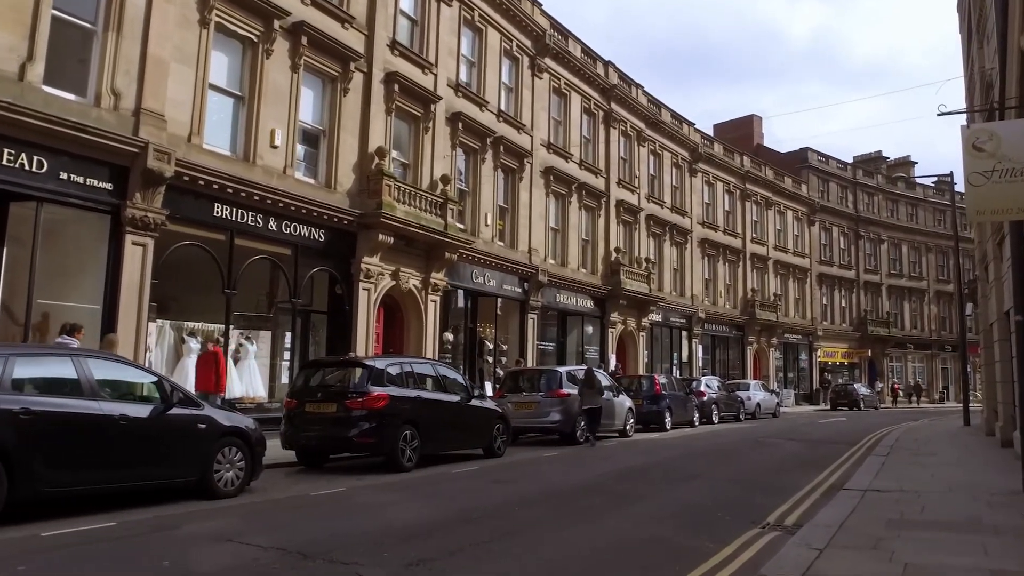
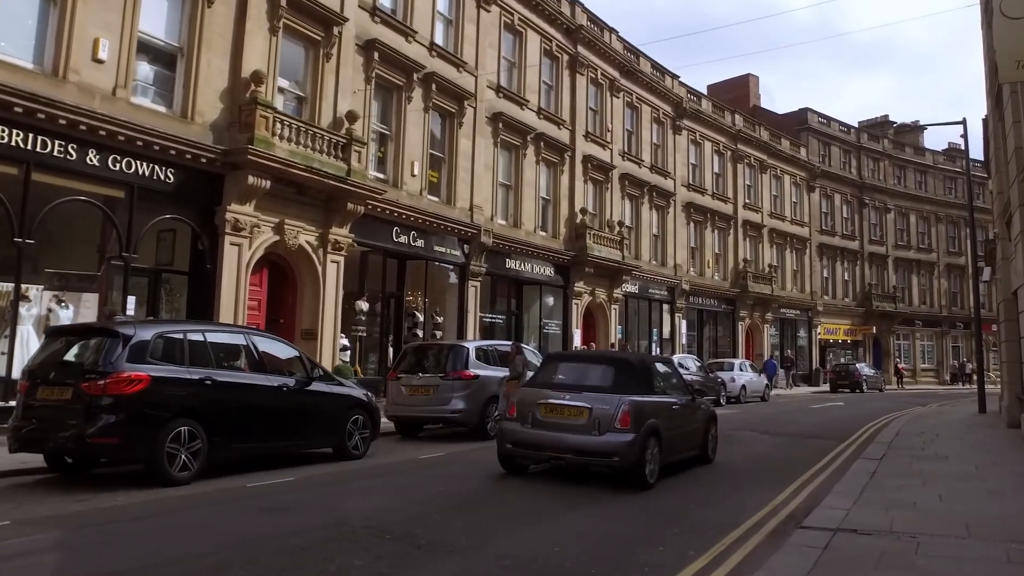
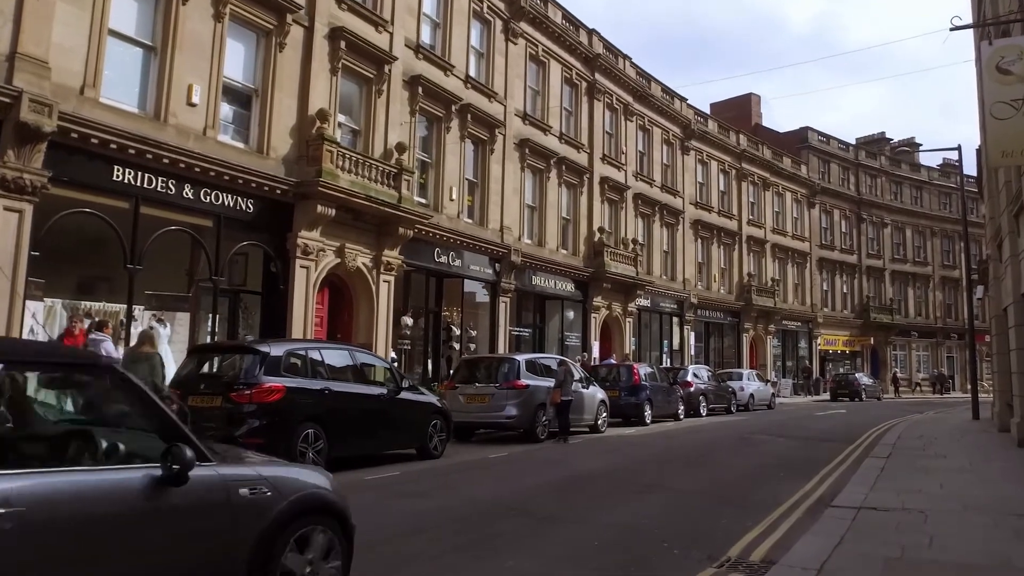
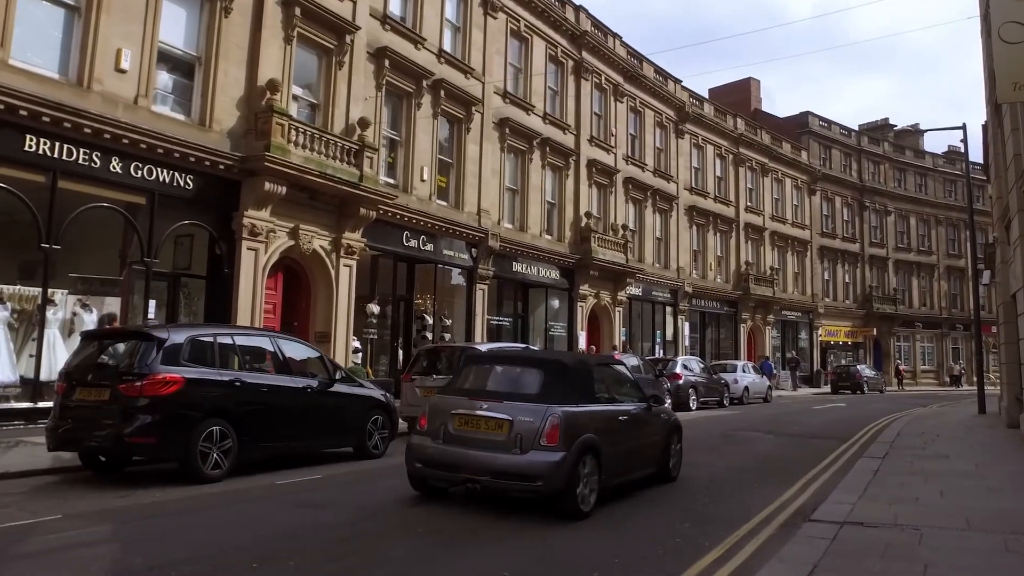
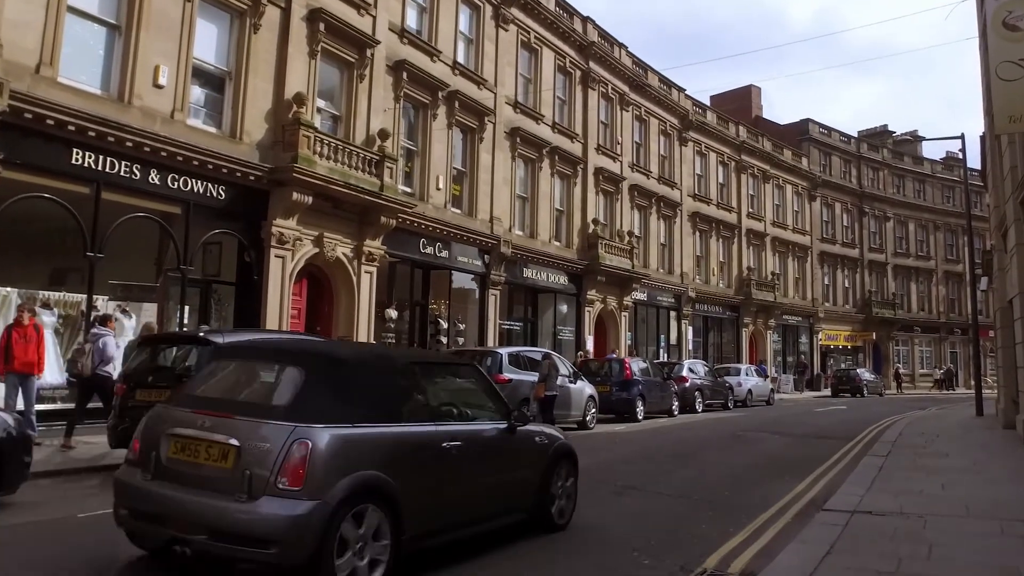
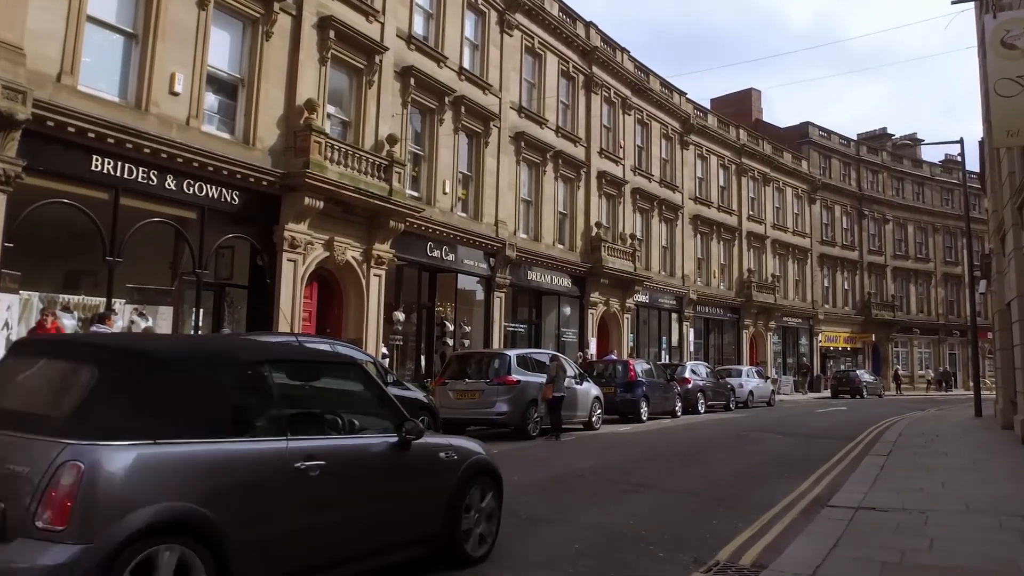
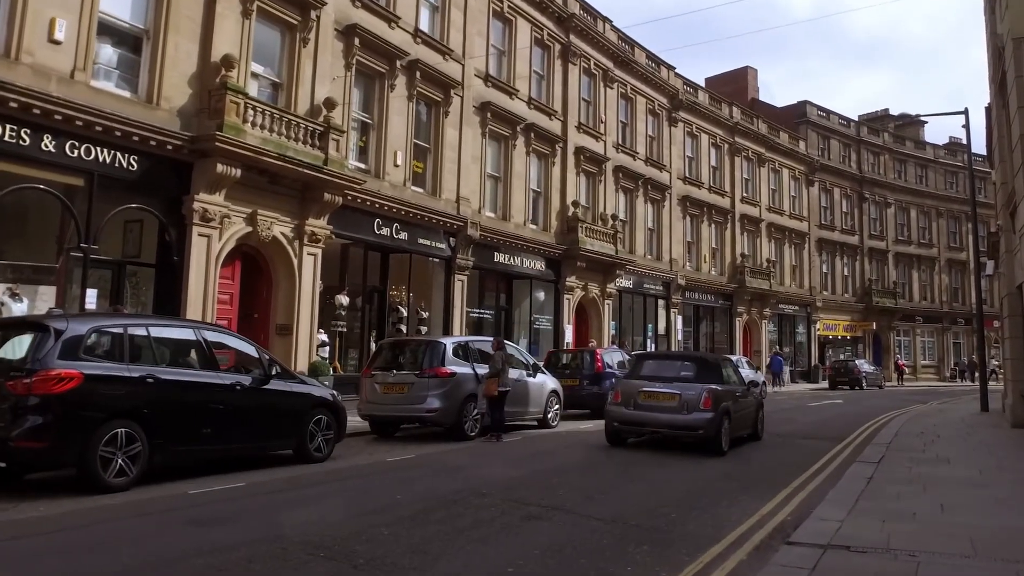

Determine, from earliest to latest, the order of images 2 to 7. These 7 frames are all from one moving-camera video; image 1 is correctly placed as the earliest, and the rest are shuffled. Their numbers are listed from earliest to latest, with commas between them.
3, 6, 5, 4, 2, 7
